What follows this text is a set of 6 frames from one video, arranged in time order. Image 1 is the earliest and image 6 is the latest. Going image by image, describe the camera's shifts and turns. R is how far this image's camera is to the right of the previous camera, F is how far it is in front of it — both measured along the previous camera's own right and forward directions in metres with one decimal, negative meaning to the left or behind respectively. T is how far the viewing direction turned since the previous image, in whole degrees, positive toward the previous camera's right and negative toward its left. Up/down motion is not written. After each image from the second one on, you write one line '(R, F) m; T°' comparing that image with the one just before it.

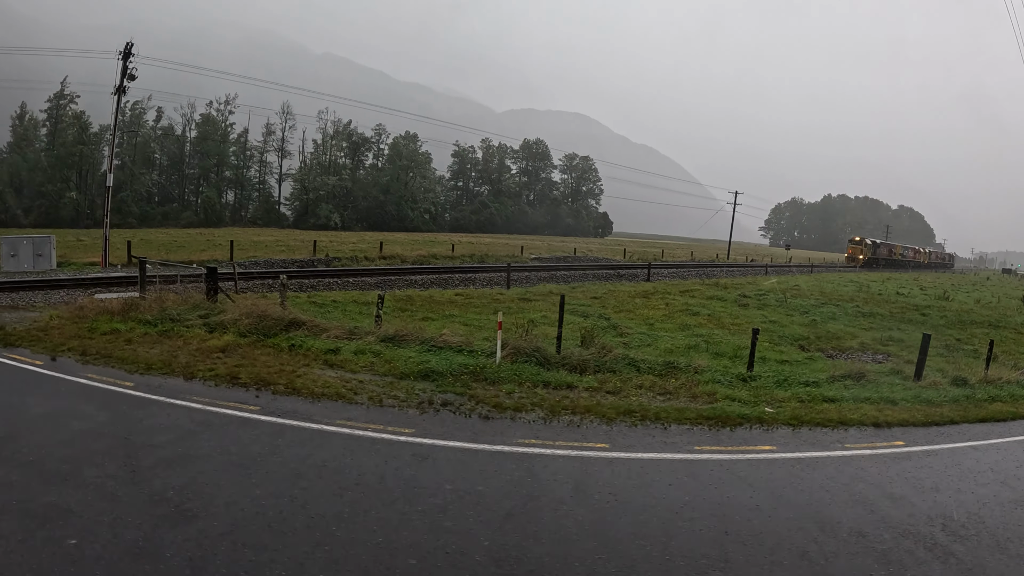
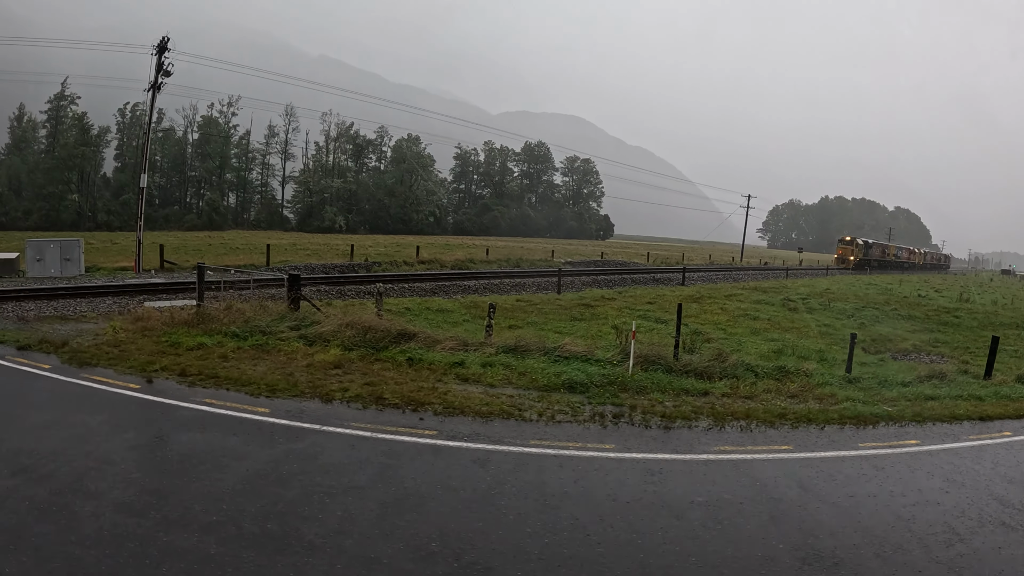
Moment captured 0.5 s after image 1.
(-1.6, -0.6) m; +3°
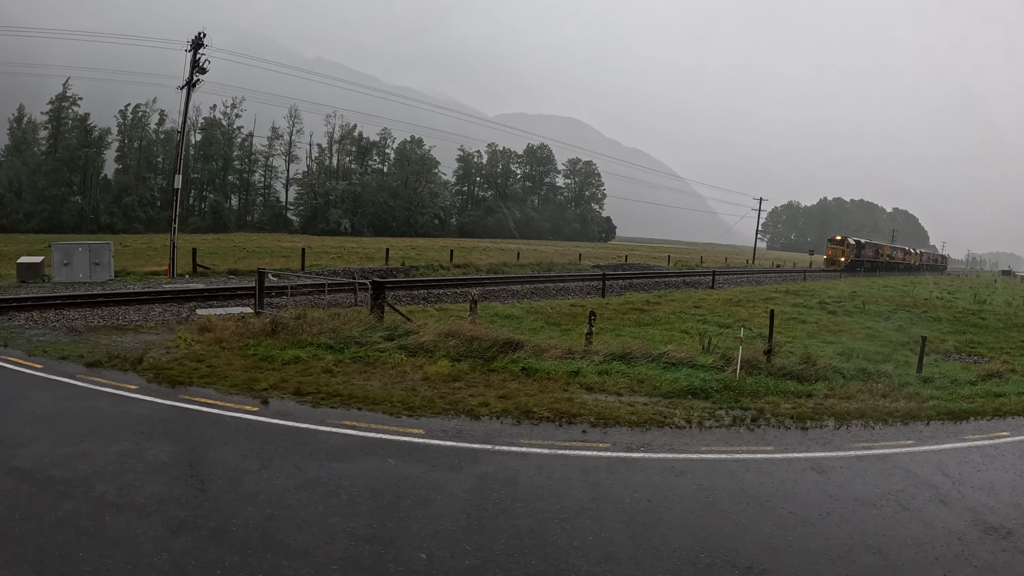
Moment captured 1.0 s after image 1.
(-1.6, -0.6) m; +3°
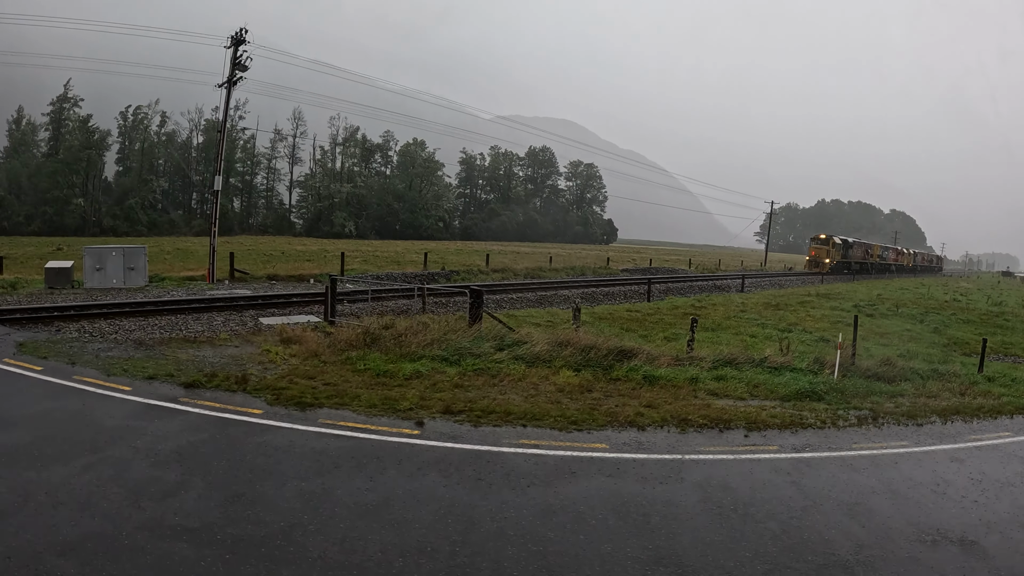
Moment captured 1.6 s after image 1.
(-2.0, -0.7) m; +4°
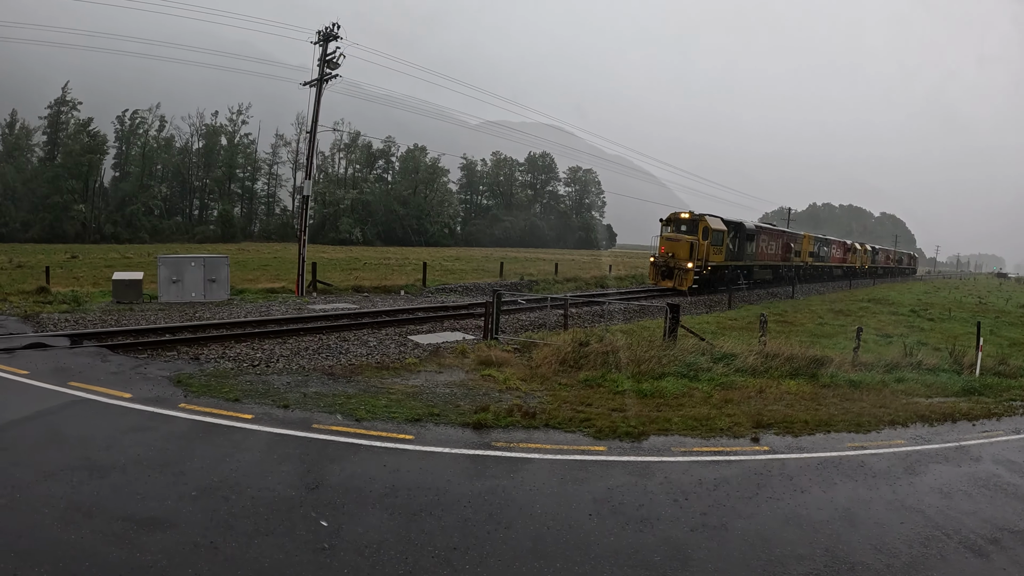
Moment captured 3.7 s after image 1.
(-5.3, -1.2) m; +9°
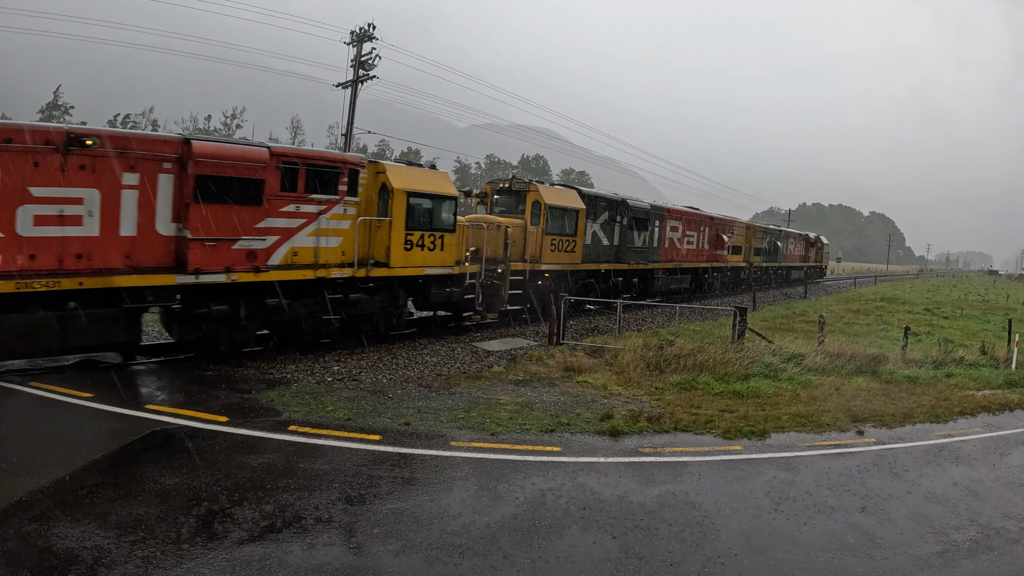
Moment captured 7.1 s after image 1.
(-2.7, -0.5) m; +5°
